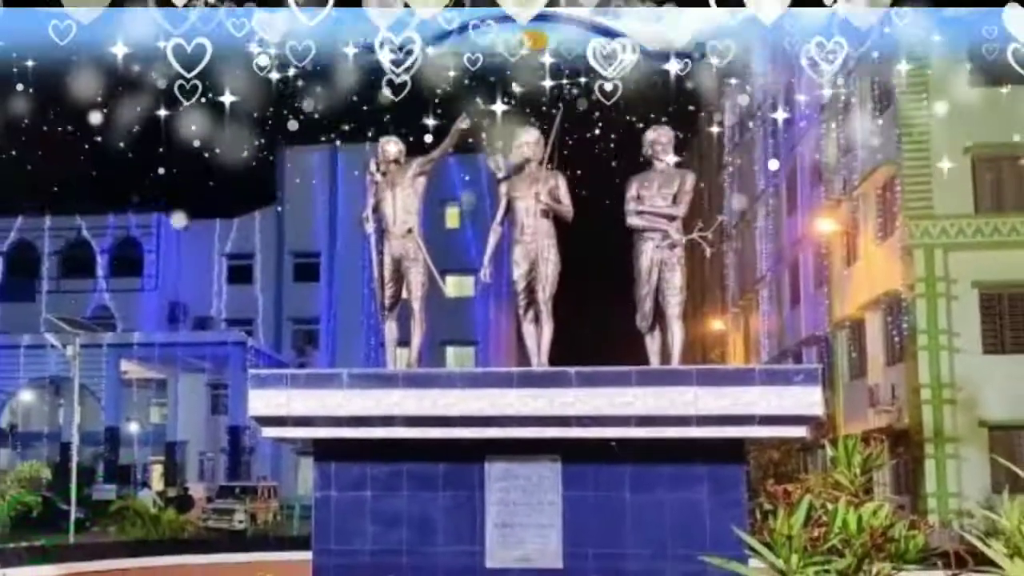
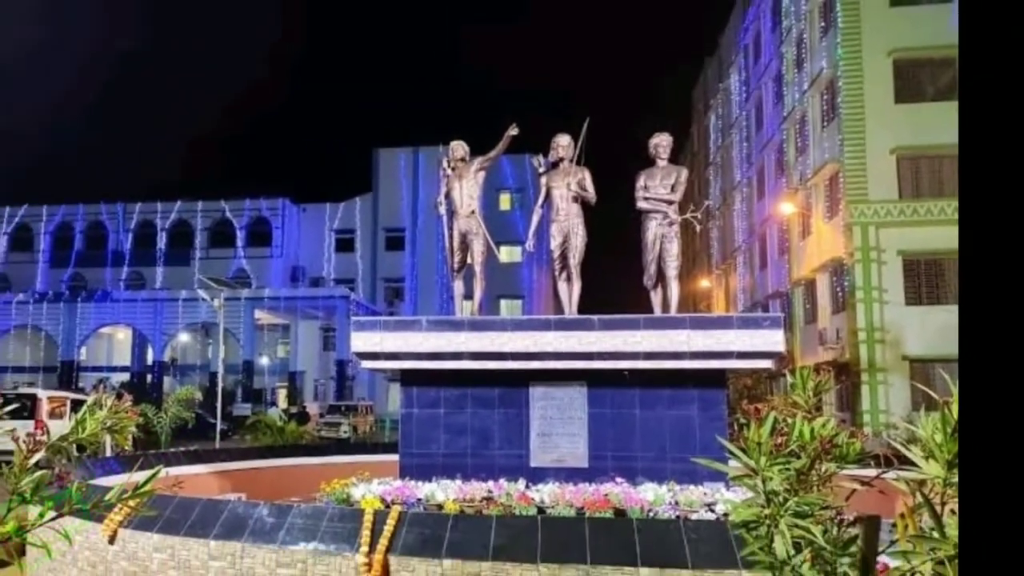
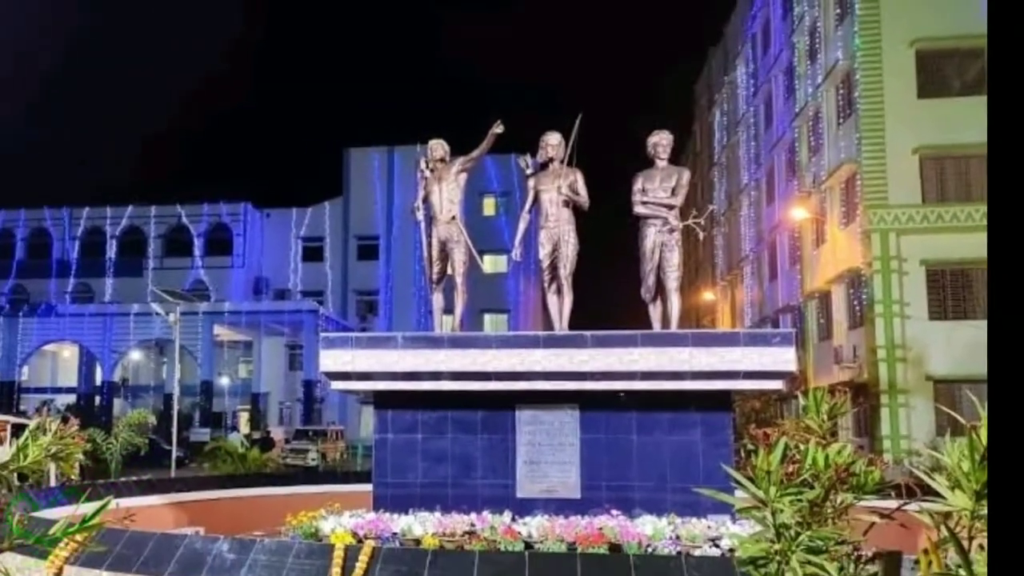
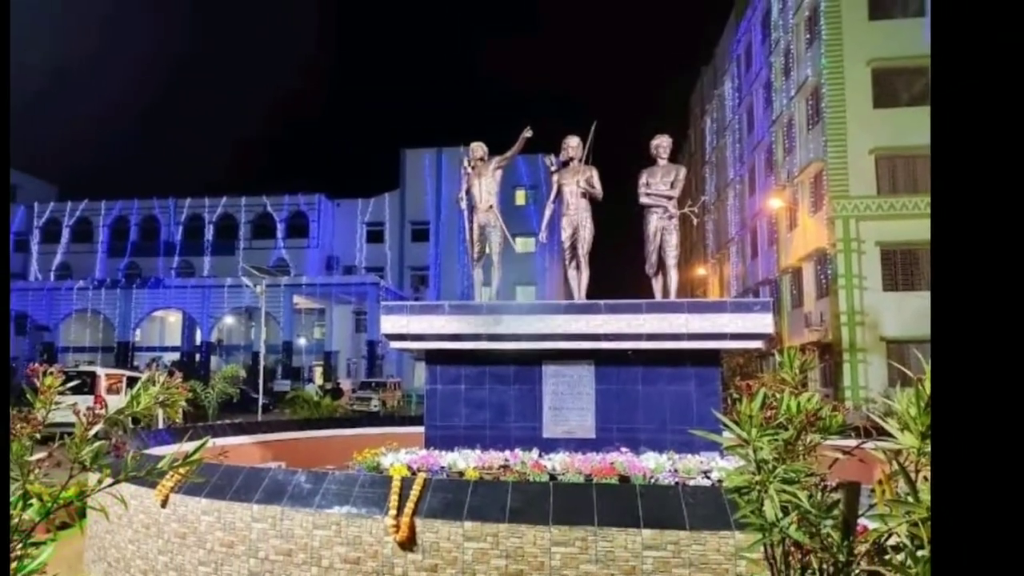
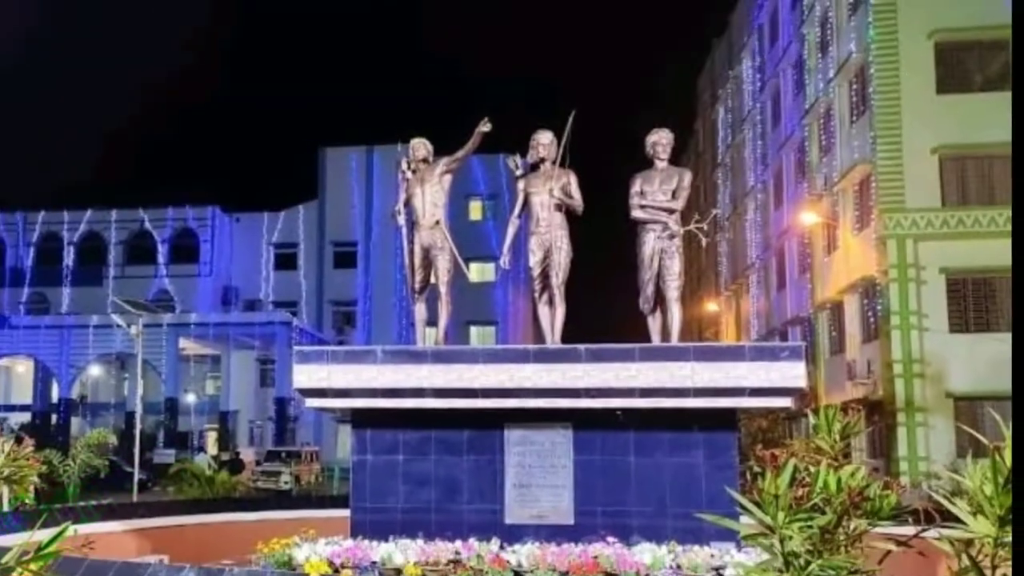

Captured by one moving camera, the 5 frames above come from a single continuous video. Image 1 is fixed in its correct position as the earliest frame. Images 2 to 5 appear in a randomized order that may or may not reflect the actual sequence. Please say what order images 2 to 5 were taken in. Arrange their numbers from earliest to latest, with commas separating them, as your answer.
5, 3, 2, 4
